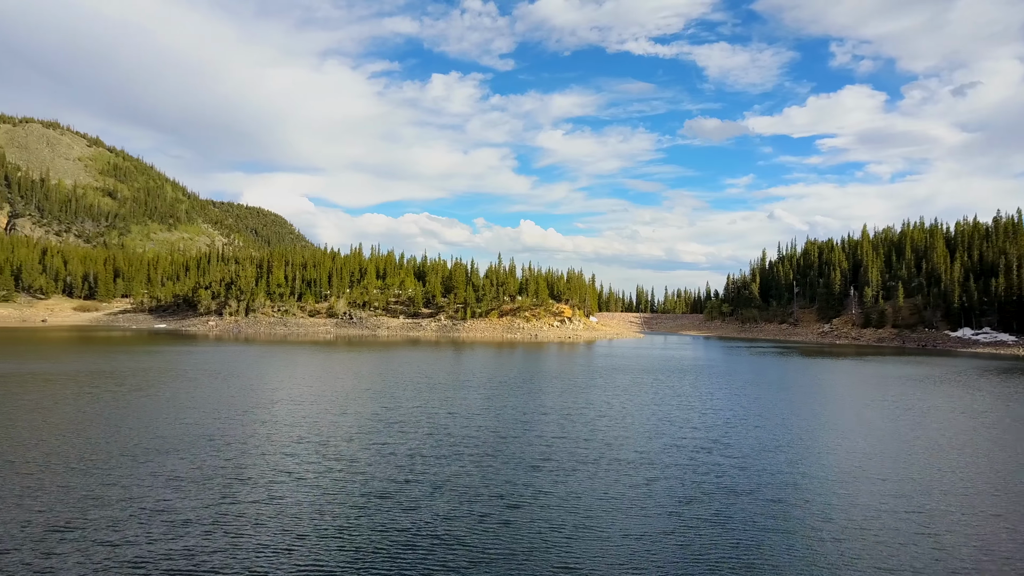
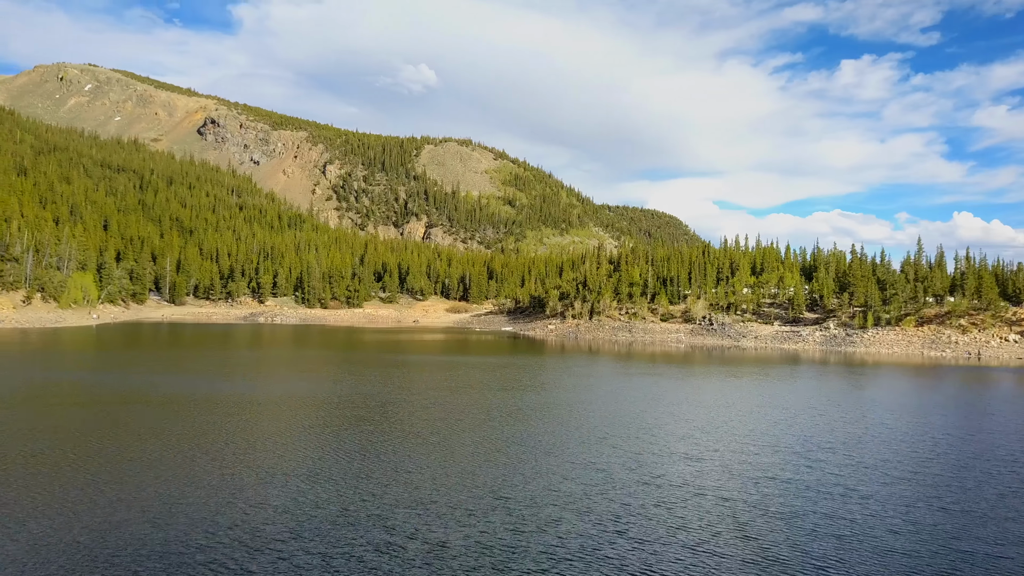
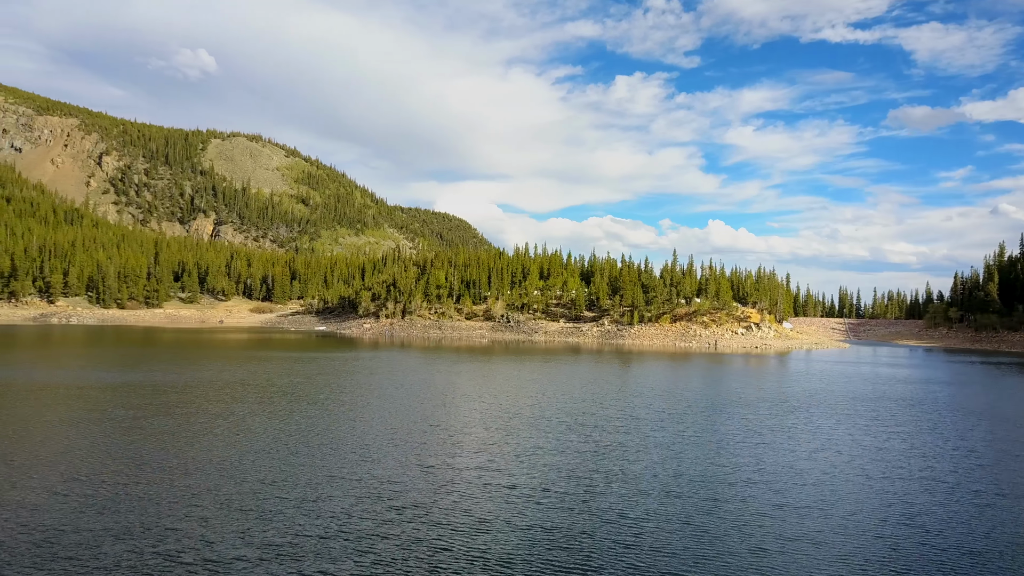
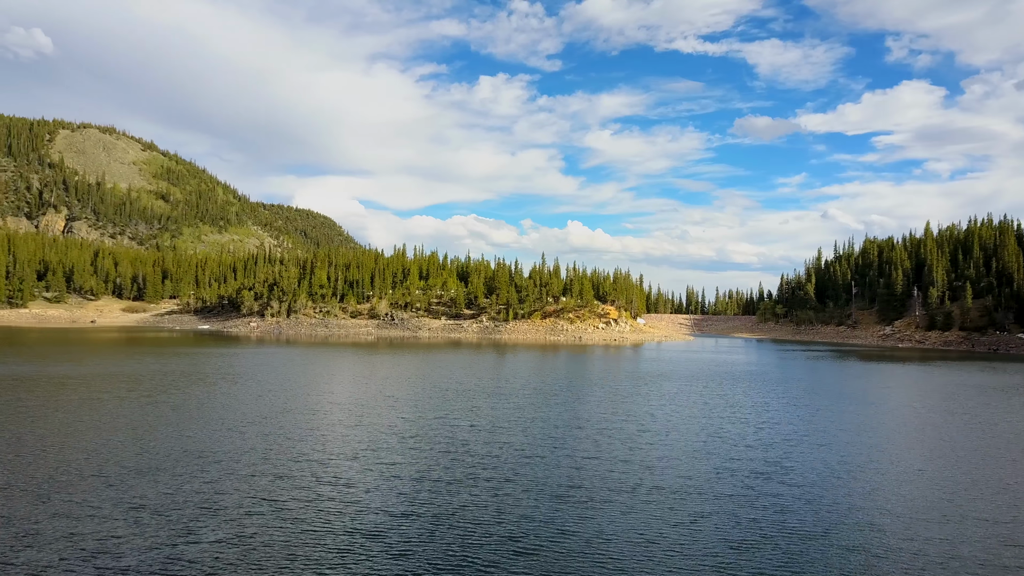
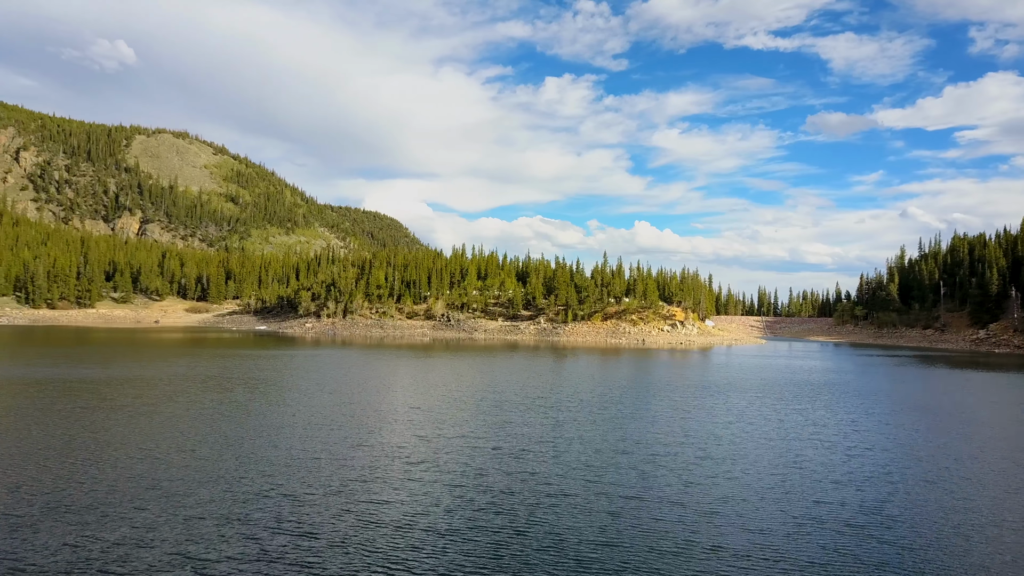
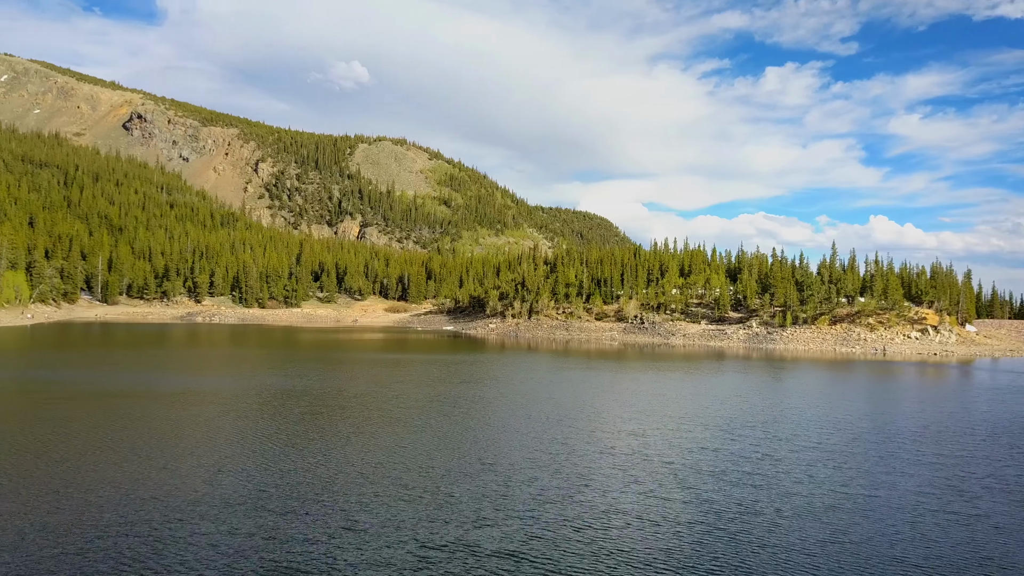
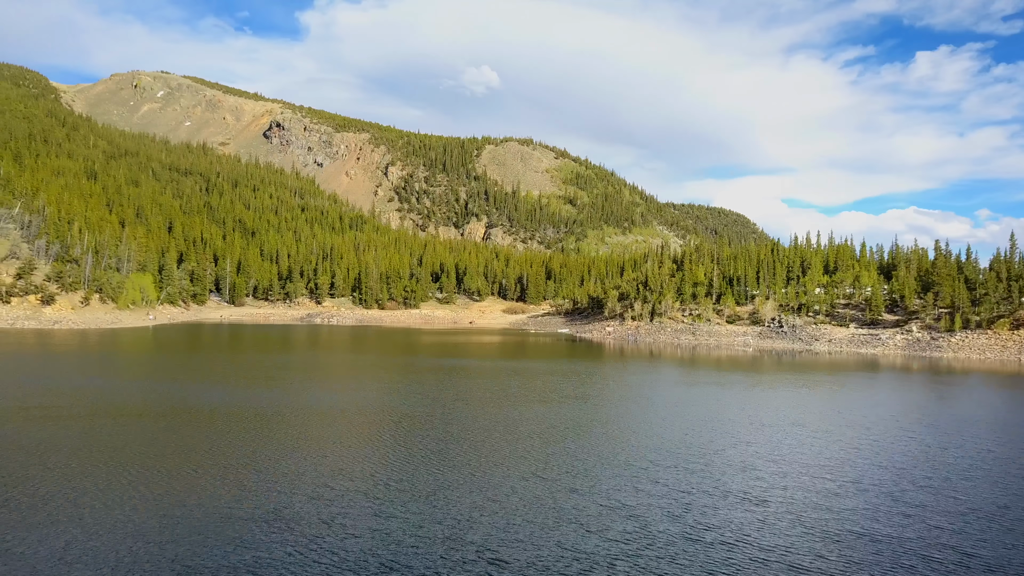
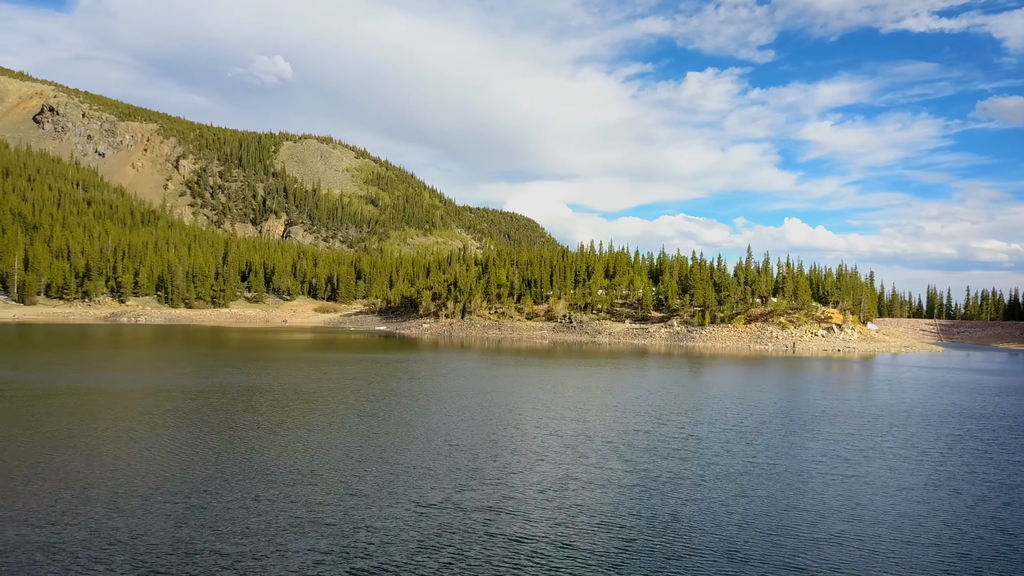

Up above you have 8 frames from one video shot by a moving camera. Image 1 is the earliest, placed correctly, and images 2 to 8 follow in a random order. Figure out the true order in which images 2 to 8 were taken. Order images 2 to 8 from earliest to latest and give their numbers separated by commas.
4, 5, 3, 8, 6, 2, 7
